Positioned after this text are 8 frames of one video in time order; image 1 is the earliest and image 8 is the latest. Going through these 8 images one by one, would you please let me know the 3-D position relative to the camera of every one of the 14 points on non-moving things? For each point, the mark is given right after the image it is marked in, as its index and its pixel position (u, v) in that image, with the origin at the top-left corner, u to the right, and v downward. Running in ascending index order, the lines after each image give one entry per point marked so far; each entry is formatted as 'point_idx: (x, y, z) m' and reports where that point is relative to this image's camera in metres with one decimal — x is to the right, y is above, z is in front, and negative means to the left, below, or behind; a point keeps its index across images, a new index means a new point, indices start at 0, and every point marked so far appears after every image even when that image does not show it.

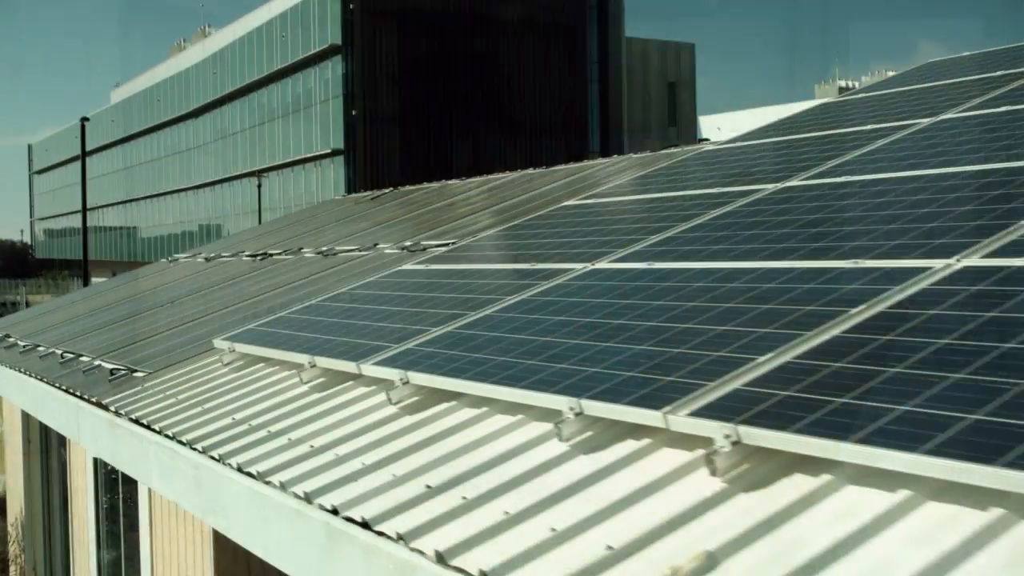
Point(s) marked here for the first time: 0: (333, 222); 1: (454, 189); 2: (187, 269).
0: (-2.5, +0.9, +19.0) m
1: (-0.7, +1.7, +19.5) m
2: (-4.8, +0.1, +18.5) m
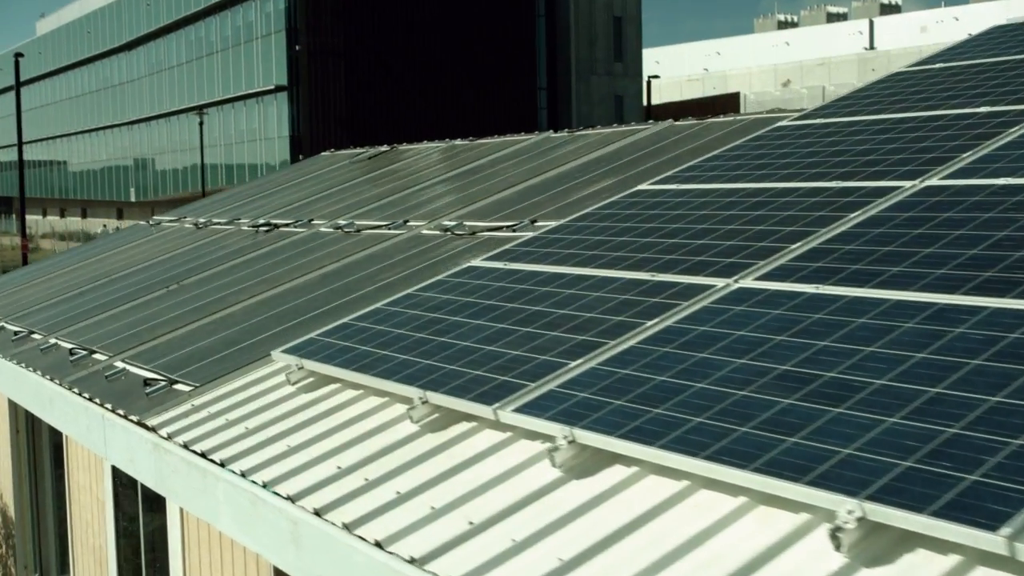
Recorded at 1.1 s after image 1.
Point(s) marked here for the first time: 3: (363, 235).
0: (-2.7, +1.5, +18.5) m
1: (-0.9, +2.2, +19.1) m
2: (-4.9, +0.6, +17.9) m
3: (-1.8, +0.6, +14.5) m
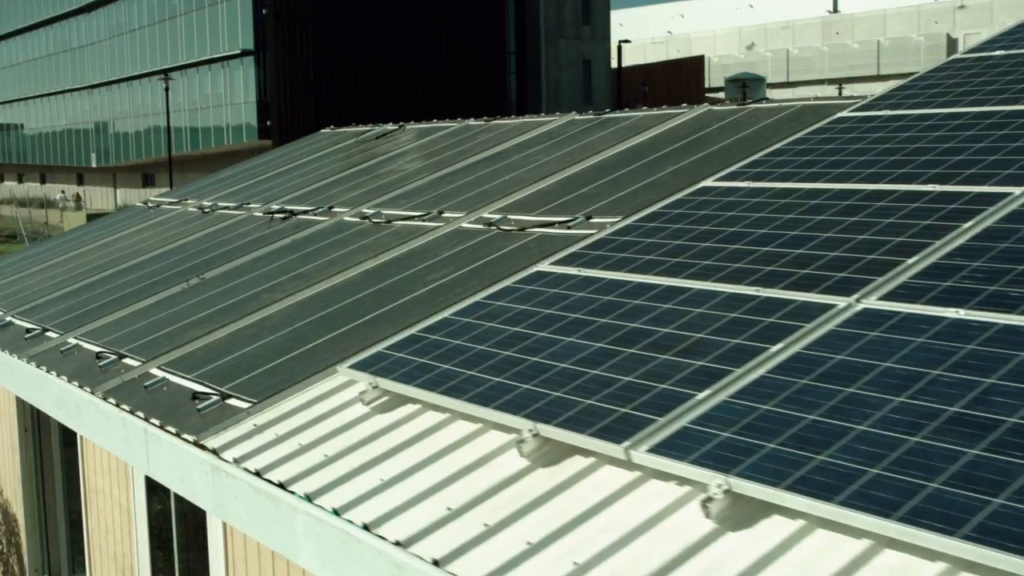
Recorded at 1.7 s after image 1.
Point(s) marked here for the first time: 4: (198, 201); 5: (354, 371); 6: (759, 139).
0: (-2.3, +1.6, +17.8) m
1: (-0.6, +2.4, +18.5) m
2: (-4.6, +0.8, +17.2) m
3: (-1.4, +0.7, +13.9) m
4: (-5.2, +1.4, +19.8) m
5: (-1.2, -0.6, +9.0) m
6: (+2.7, +1.6, +12.9) m
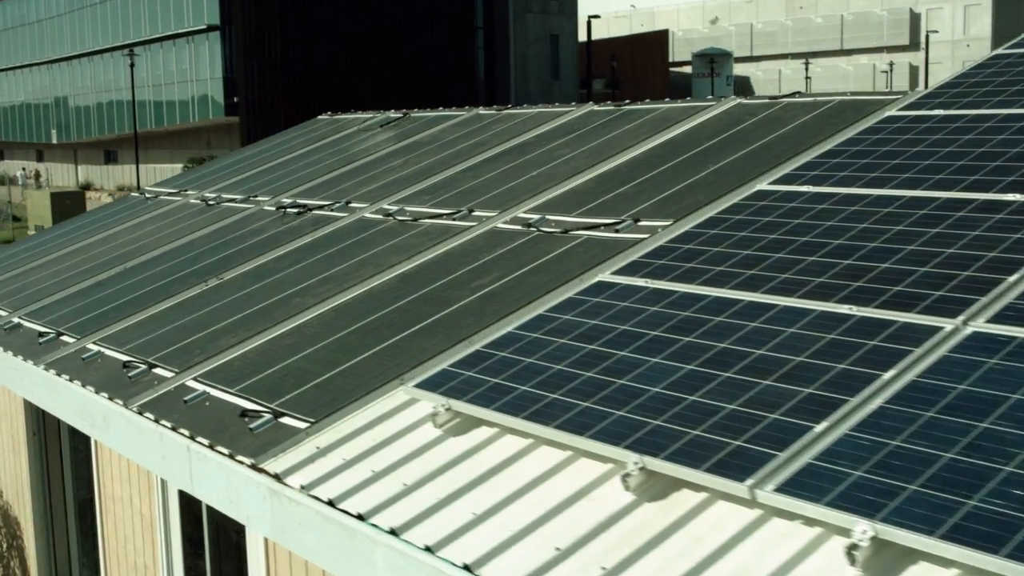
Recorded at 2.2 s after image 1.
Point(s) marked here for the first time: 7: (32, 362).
0: (-2.1, +1.7, +17.4) m
1: (-0.4, +2.5, +18.0) m
2: (-4.3, +0.8, +16.7) m
3: (-1.0, +0.7, +13.5) m
4: (-5.0, +1.5, +19.3) m
5: (-0.6, -0.8, +8.6) m
6: (+3.1, +1.6, +12.6) m
7: (-5.3, -0.8, +13.1) m
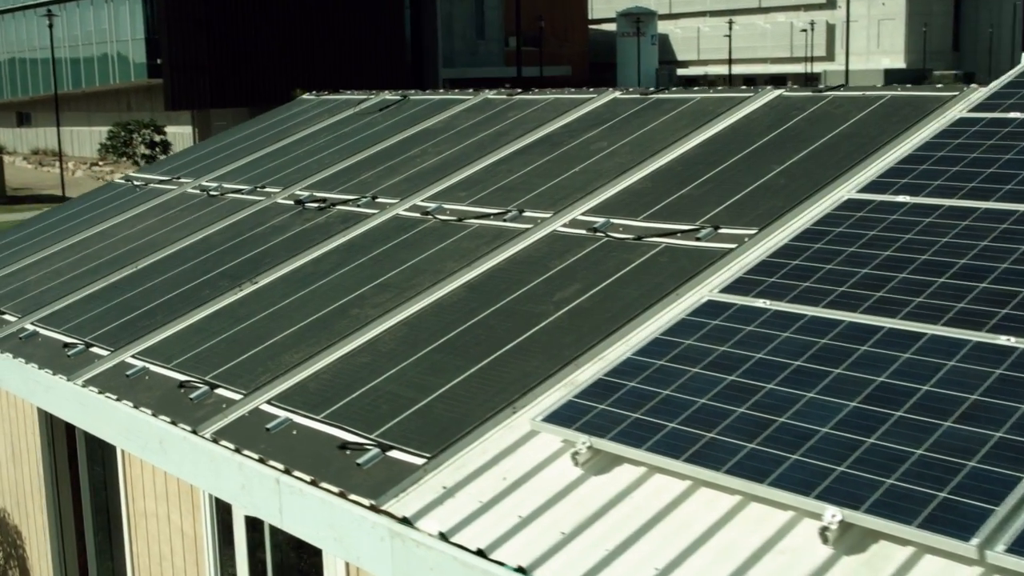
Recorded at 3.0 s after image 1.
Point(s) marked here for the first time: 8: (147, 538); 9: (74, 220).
0: (-1.8, +1.8, +16.8) m
1: (-0.2, +2.6, +17.6) m
2: (-4.0, +0.8, +16.0) m
3: (-0.4, +0.7, +13.1) m
4: (-4.9, +1.6, +18.5) m
5: (+0.3, -1.0, +8.3) m
6: (+3.7, +1.6, +12.4) m
7: (-4.6, -0.9, +12.4) m
8: (-4.1, -2.8, +13.6) m
9: (-6.8, +1.1, +18.5) m
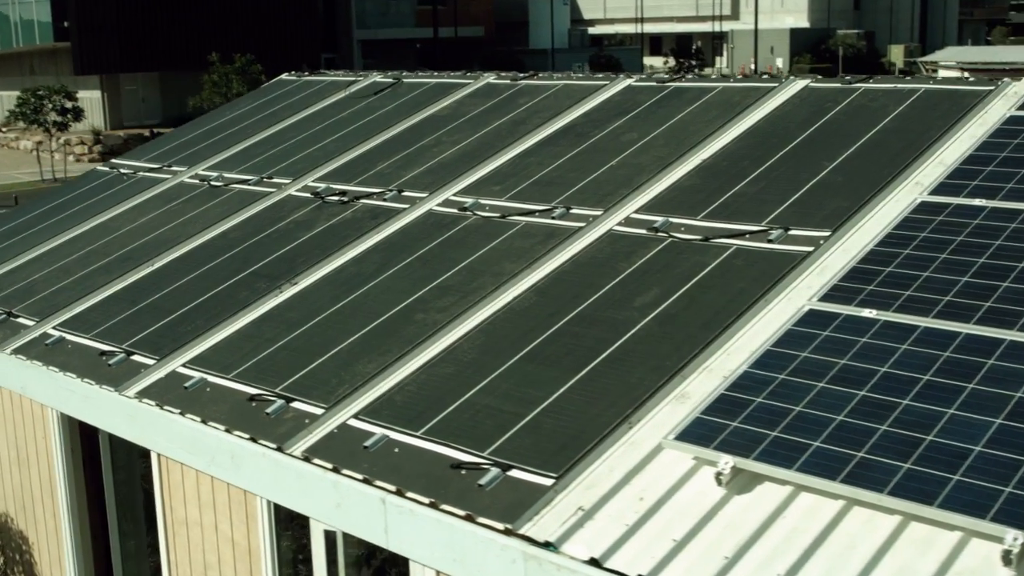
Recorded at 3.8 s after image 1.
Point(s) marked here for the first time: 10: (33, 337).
0: (-1.6, +1.9, +16.5) m
1: (0.0, +2.8, +17.4) m
2: (-3.7, +0.9, +15.6) m
3: (+0.1, +0.7, +13.0) m
4: (-4.8, +1.8, +18.0) m
5: (+1.3, -1.1, +8.3) m
6: (+4.2, +1.7, +12.6) m
7: (-4.0, -1.0, +12.0) m
8: (-3.6, -2.9, +13.3) m
9: (-6.7, +1.1, +17.9) m
10: (-5.5, -0.6, +13.7) m
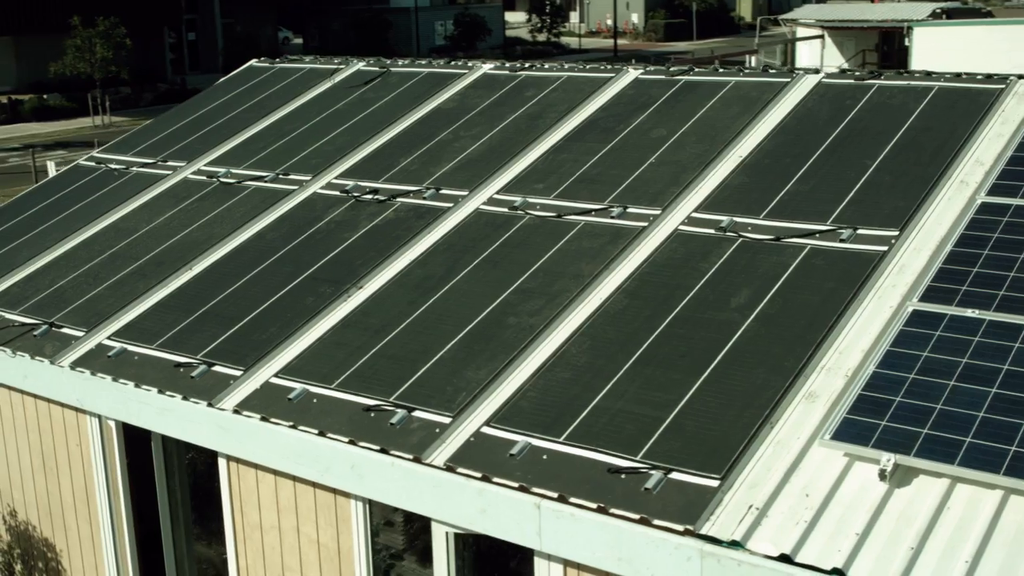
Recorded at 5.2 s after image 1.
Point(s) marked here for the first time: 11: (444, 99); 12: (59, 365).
0: (-1.4, +2.0, +16.8) m
1: (0.0, +3.0, +17.8) m
2: (-3.3, +0.9, +15.6) m
3: (+0.8, +0.7, +13.5) m
4: (-4.7, +1.8, +17.8) m
5: (+2.6, -1.2, +9.1) m
6: (+4.9, +1.8, +13.7) m
7: (-3.1, -1.2, +12.1) m
8: (-2.8, -2.9, +13.5) m
9: (-6.6, +1.1, +17.5) m
10: (-4.8, -0.7, +13.6) m
11: (-1.0, +2.9, +18.1) m
12: (-5.1, -0.9, +13.6) m
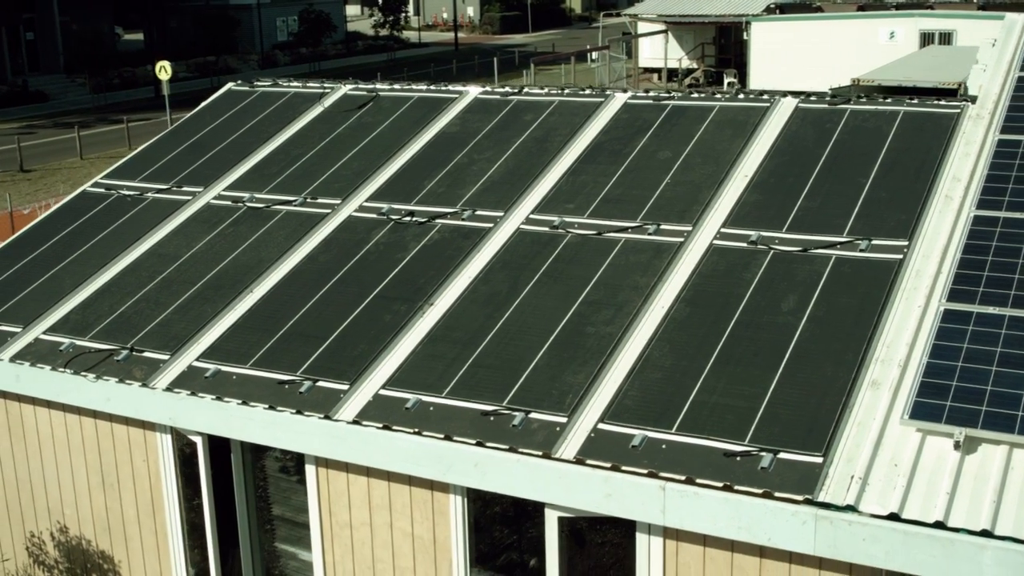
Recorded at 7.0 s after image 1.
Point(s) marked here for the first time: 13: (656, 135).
0: (-1.3, +1.8, +18.2) m
1: (0.0, +2.9, +19.5) m
2: (-2.9, +0.6, +16.9) m
3: (+1.4, +0.6, +15.4) m
4: (-4.7, +1.5, +18.8) m
5: (+3.9, -1.3, +11.3) m
6: (+5.5, +1.9, +16.1) m
7: (-2.1, -1.4, +13.4) m
8: (-2.0, -3.2, +14.9) m
9: (-6.5, +0.8, +18.2) m
10: (-4.1, -1.0, +14.7) m
11: (-1.1, +2.7, +19.6) m
12: (-4.4, -1.2, +14.6) m
13: (+2.2, +2.3, +17.9) m
